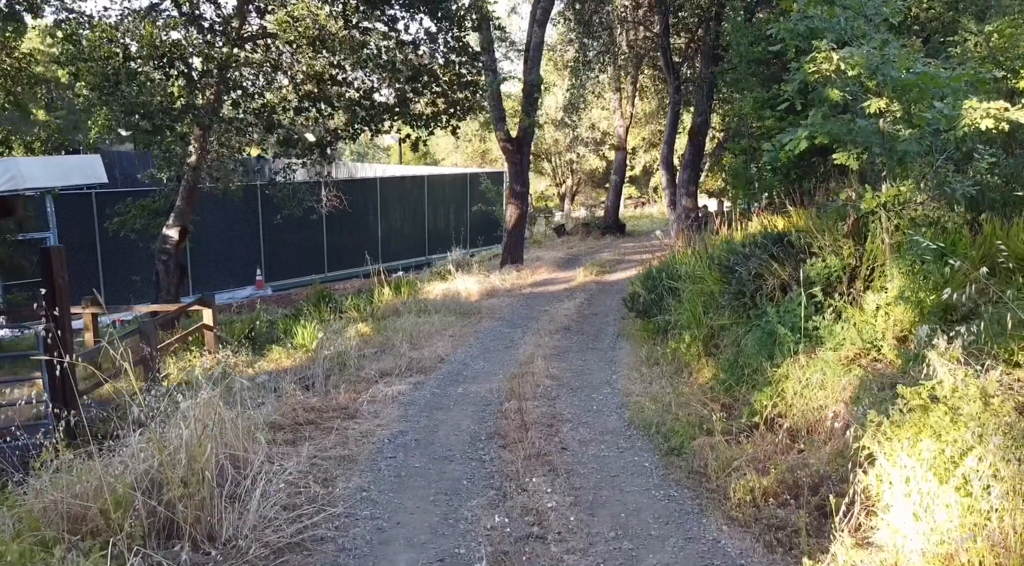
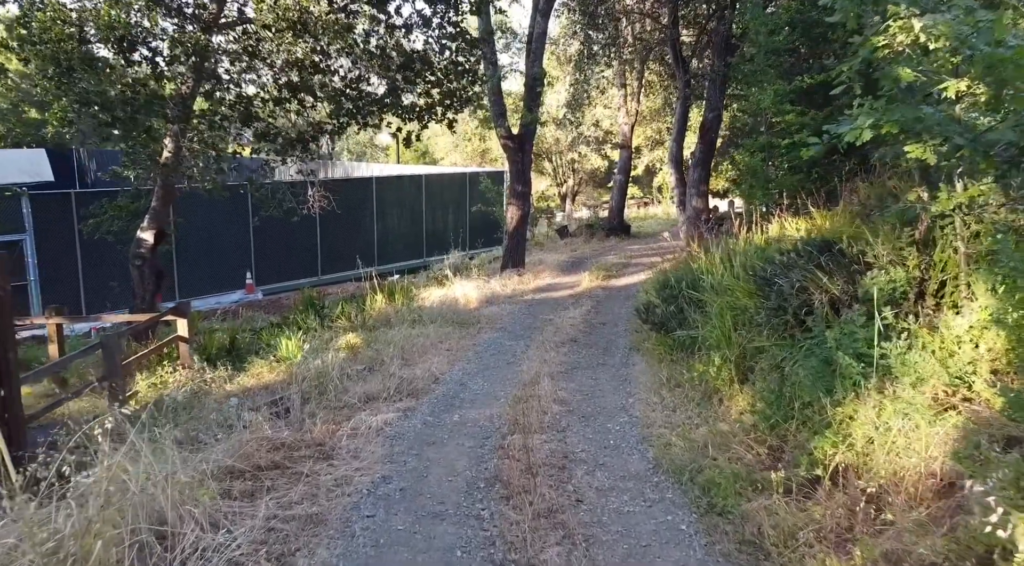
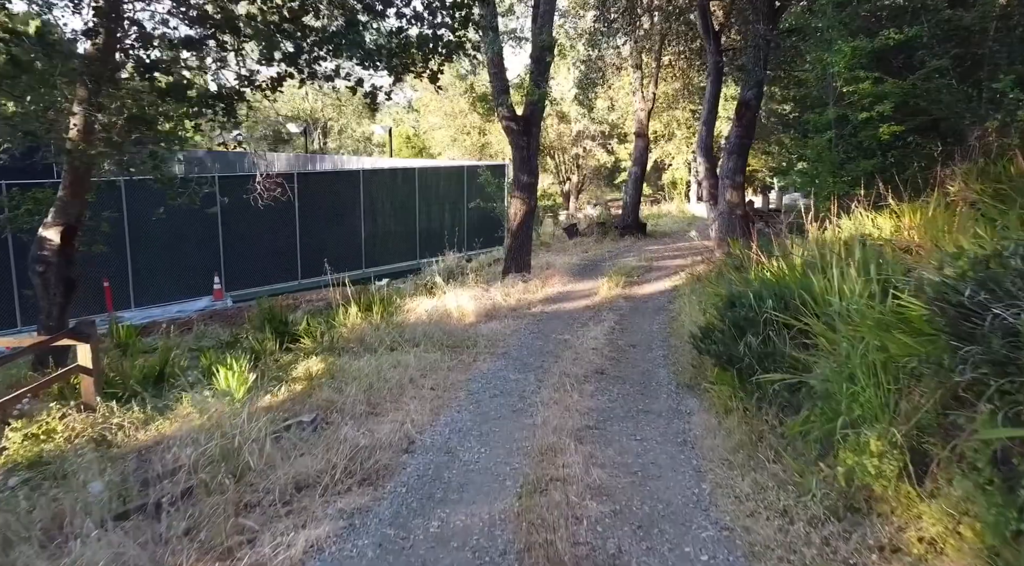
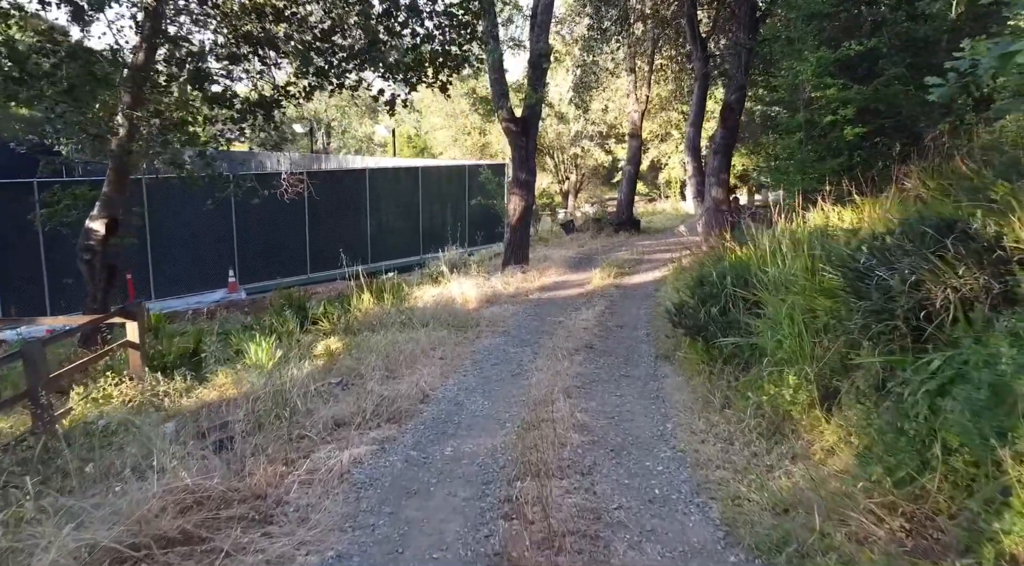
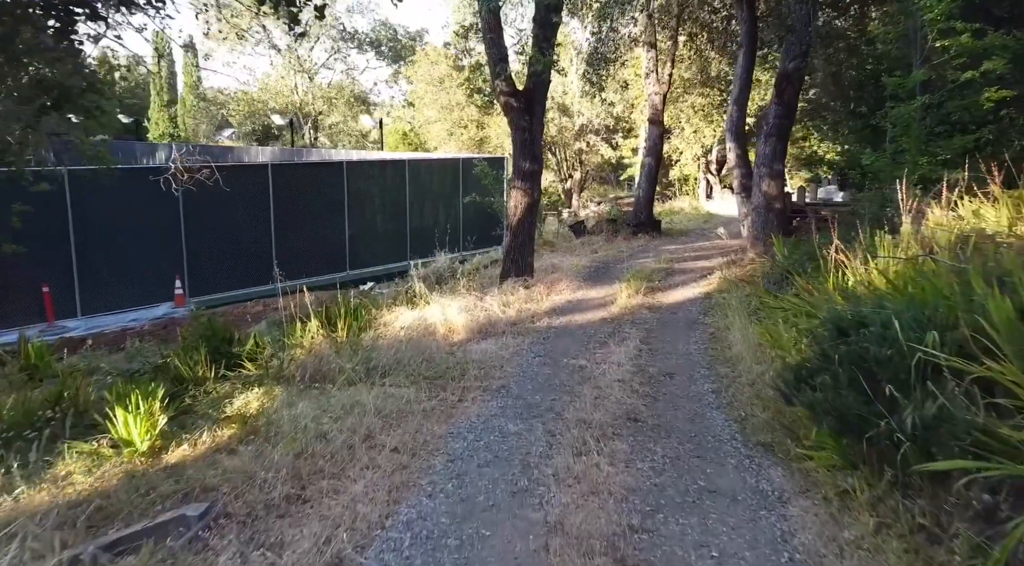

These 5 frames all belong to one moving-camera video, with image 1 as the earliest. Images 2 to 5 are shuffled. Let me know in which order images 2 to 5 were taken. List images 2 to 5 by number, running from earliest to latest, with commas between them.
2, 4, 3, 5
